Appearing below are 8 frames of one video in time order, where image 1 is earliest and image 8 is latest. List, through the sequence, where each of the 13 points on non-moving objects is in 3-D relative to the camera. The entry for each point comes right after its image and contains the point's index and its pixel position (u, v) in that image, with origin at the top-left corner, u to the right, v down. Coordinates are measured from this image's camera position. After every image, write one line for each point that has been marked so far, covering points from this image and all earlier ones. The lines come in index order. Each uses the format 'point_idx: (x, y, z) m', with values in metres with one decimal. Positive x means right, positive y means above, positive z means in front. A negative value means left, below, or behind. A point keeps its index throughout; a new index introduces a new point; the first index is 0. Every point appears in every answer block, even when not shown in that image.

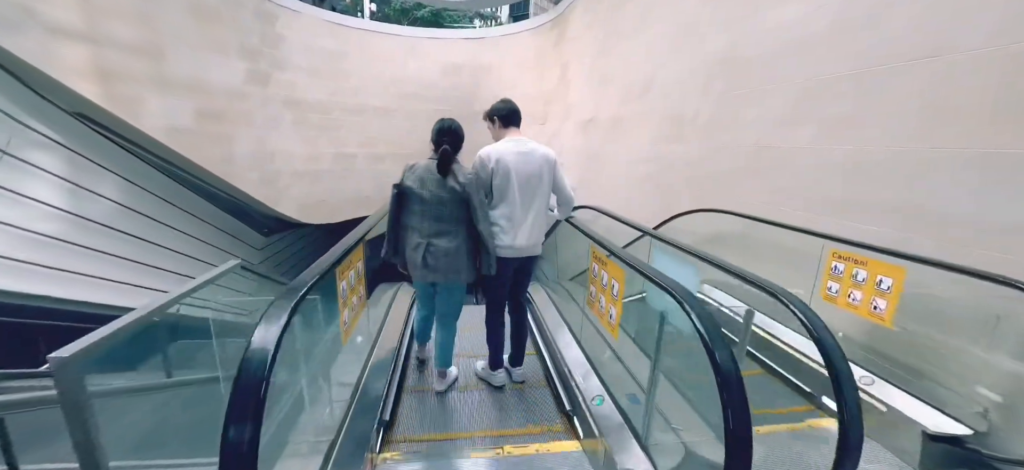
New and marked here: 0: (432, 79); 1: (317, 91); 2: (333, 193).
0: (-2.0, +3.8, +8.4) m
1: (-4.1, +3.0, +7.5) m
2: (-4.3, +1.0, +8.2) m
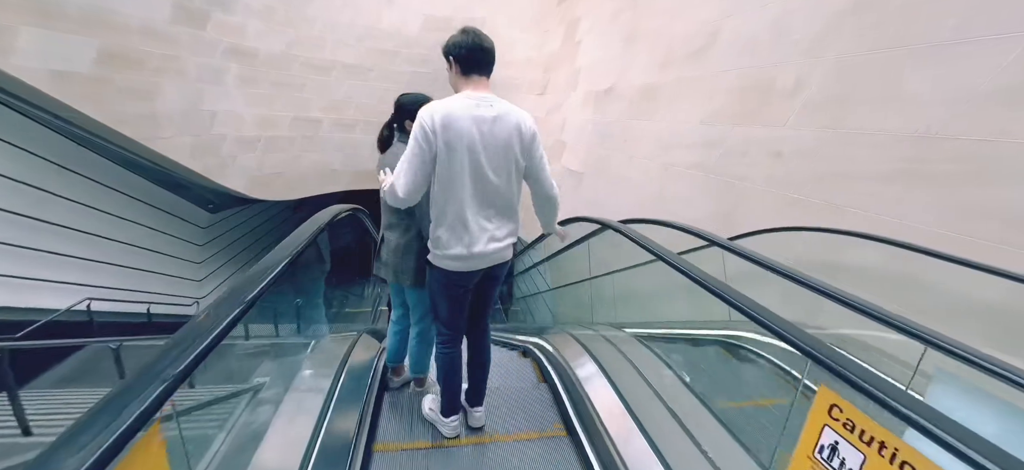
0: (-2.0, +4.1, +7.1) m
1: (-4.2, +3.4, +6.1) m
2: (-4.4, +1.4, +7.0) m
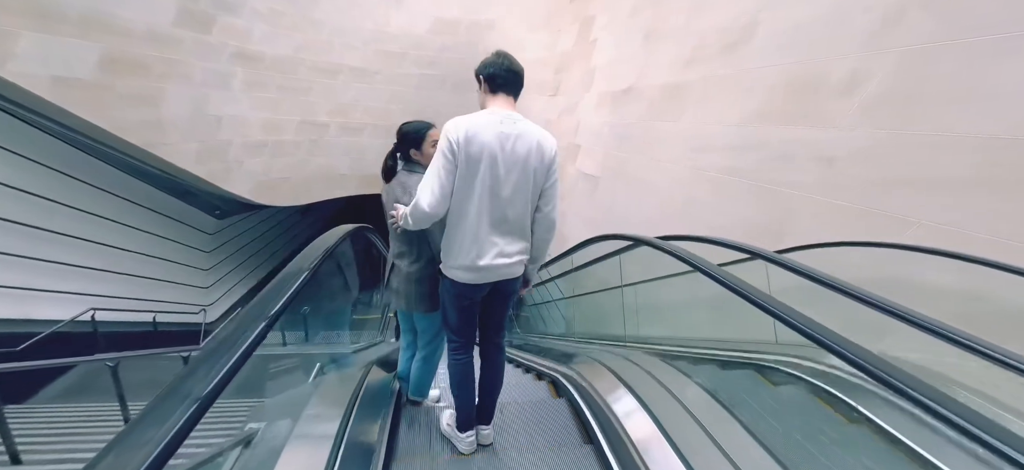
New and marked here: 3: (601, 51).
0: (-1.8, +4.0, +7.0) m
1: (-4.0, +3.3, +6.0) m
2: (-4.2, +1.3, +6.9) m
3: (+1.2, +2.6, +4.9) m
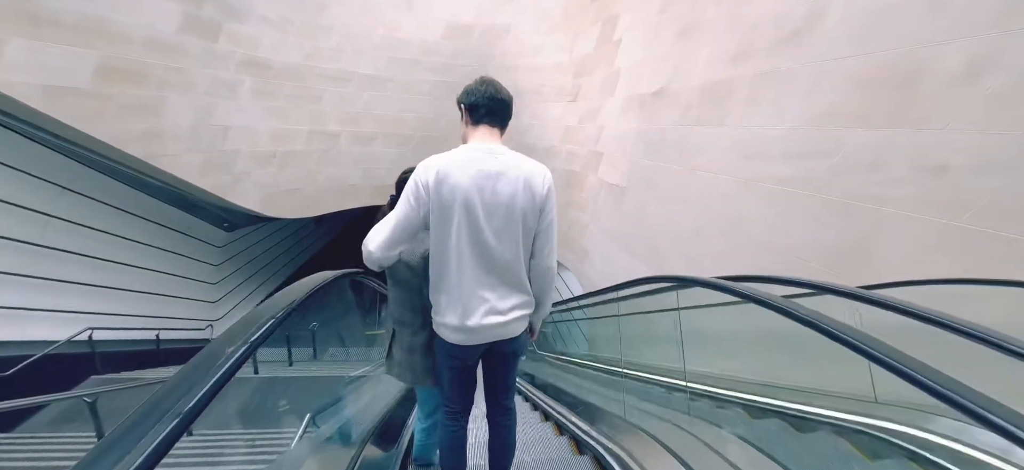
0: (-1.5, +3.7, +6.7) m
1: (-3.7, +3.0, +5.8) m
2: (-3.9, +1.0, +6.7) m
3: (+1.5, +2.4, +4.6) m
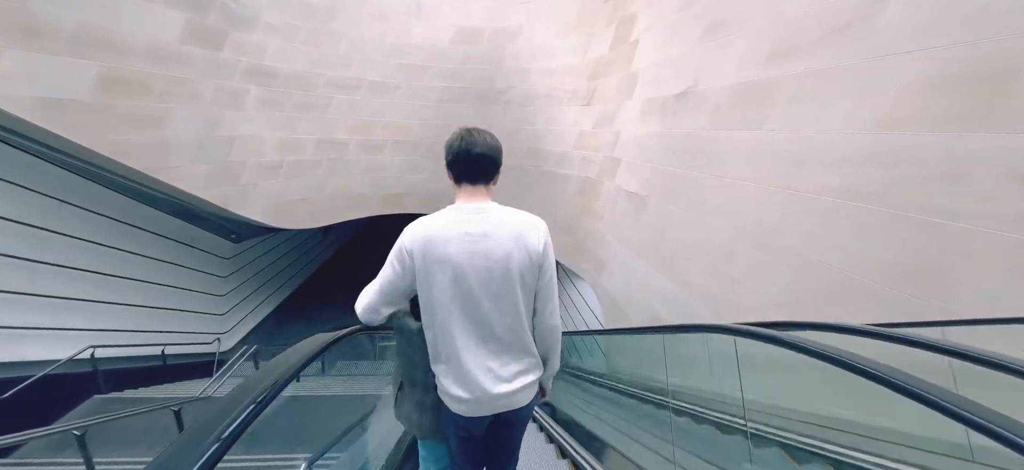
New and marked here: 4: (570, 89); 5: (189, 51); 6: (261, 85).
0: (-1.3, +3.5, +6.6) m
1: (-3.5, +2.8, +5.7) m
2: (-3.7, +0.8, +6.5) m
3: (+1.6, +2.3, +4.3) m
4: (+1.0, +2.5, +5.9) m
5: (-4.2, +2.4, +4.5) m
6: (-3.9, +2.3, +5.4) m
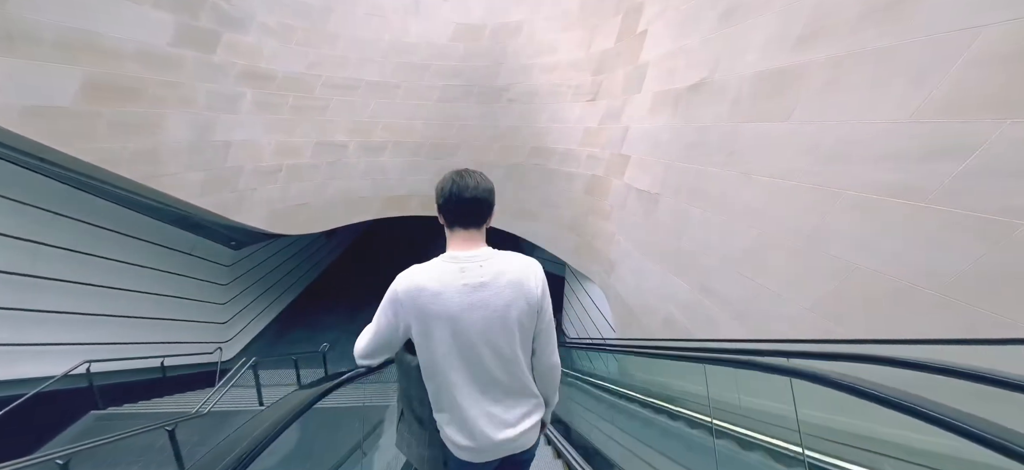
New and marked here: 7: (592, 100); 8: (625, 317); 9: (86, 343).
0: (-1.3, +3.5, +6.4) m
1: (-3.5, +2.7, +5.5) m
2: (-3.6, +0.7, +6.4) m
3: (+1.6, +2.3, +4.1) m
4: (+1.0, +2.5, +5.7) m
5: (-4.2, +2.3, +4.4) m
6: (-3.8, +2.2, +5.3) m
7: (+1.2, +2.1, +5.4) m
8: (+1.6, -1.1, +4.9) m
9: (-5.4, -1.4, +4.4) m
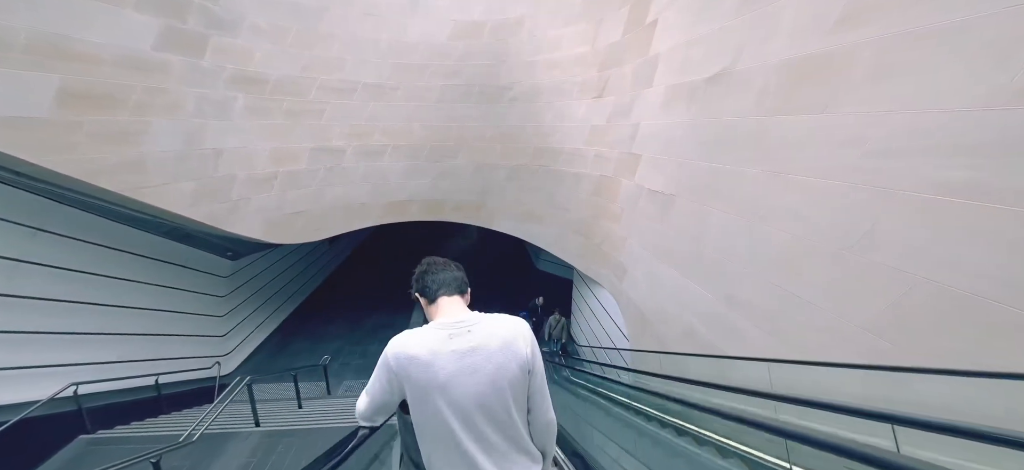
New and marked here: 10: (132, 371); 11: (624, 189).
0: (-1.3, +3.4, +6.2) m
1: (-3.5, +2.6, +5.3) m
2: (-3.5, +0.6, +6.2) m
3: (+1.7, +2.2, +3.8) m
4: (+1.0, +2.4, +5.4) m
5: (-4.1, +2.1, +4.1) m
6: (-3.8, +2.1, +5.0) m
7: (+1.3, +2.0, +5.1) m
8: (+1.7, -1.2, +4.6) m
9: (-5.3, -1.6, +4.2) m
10: (-5.4, -1.9, +5.0) m
11: (+1.5, +0.6, +4.6) m
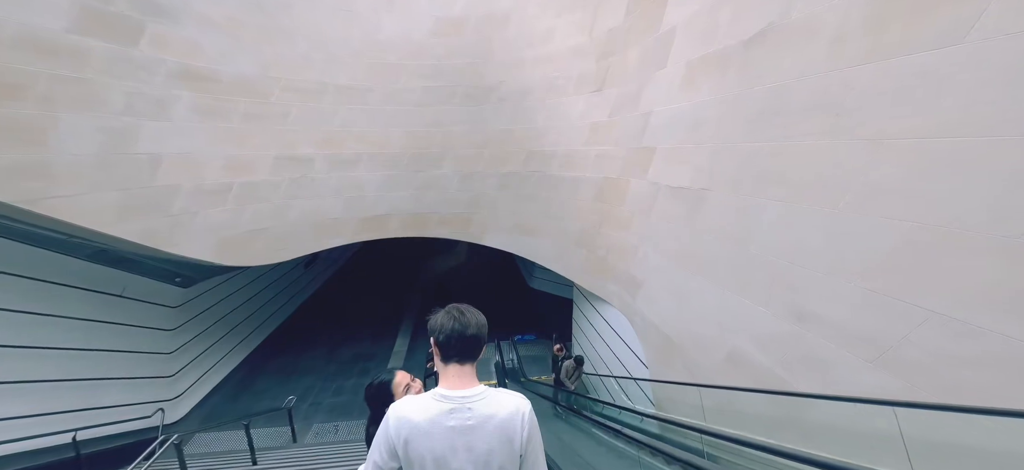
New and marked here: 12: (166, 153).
0: (-1.5, +3.1, +5.6) m
1: (-3.6, +2.3, +4.7) m
2: (-3.7, +0.3, +5.4) m
3: (+1.5, +2.2, +3.3) m
4: (+0.9, +2.2, +4.9) m
5: (-4.2, +1.9, +3.5) m
6: (-3.9, +1.8, +4.4) m
7: (+1.1, +1.9, +4.6) m
8: (+1.6, -1.3, +3.9) m
9: (-5.3, -1.8, +3.3) m
10: (-5.4, -2.2, +4.0) m
11: (+1.4, +0.5, +4.0) m
12: (-4.1, +1.0, +4.2) m
